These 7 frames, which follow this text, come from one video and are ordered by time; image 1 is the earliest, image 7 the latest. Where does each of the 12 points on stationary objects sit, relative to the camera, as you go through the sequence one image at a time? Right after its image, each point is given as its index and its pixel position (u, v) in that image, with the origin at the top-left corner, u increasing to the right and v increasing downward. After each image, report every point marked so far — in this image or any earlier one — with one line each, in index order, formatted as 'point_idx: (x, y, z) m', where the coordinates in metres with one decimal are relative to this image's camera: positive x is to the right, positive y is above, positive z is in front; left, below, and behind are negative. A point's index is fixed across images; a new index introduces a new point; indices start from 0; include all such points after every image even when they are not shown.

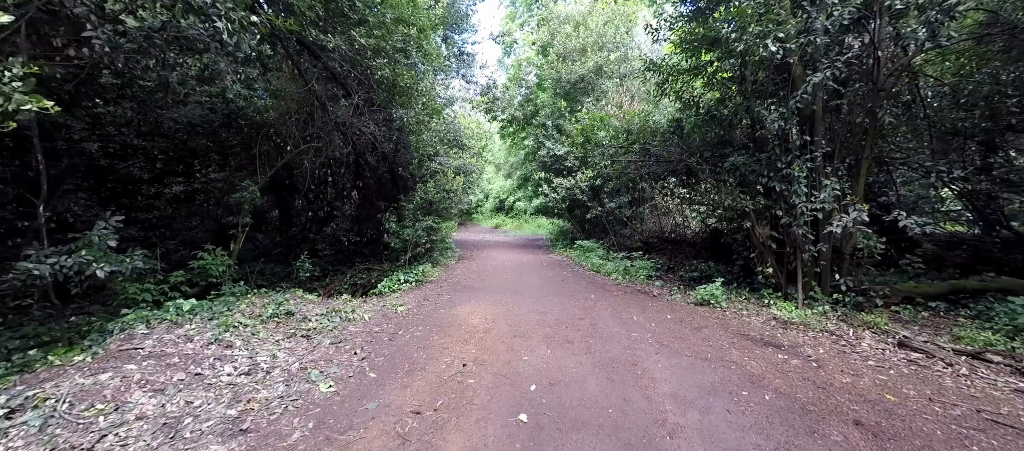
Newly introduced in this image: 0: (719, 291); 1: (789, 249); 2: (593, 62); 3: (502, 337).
0: (+3.3, -1.1, +6.0) m
1: (+4.4, -0.4, +5.9) m
2: (+3.0, +6.1, +13.8) m
3: (-0.1, -1.3, +4.4) m
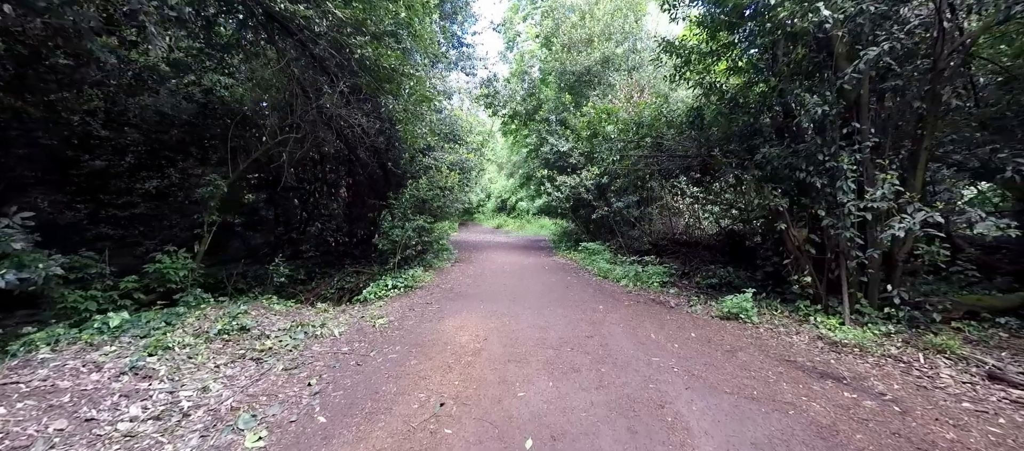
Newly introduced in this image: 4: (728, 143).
0: (+3.3, -1.1, +5.2) m
1: (+4.4, -0.4, +5.1) m
2: (+3.1, +6.0, +13.0) m
3: (-0.2, -1.3, +3.6) m
4: (+3.7, +1.4, +6.4) m
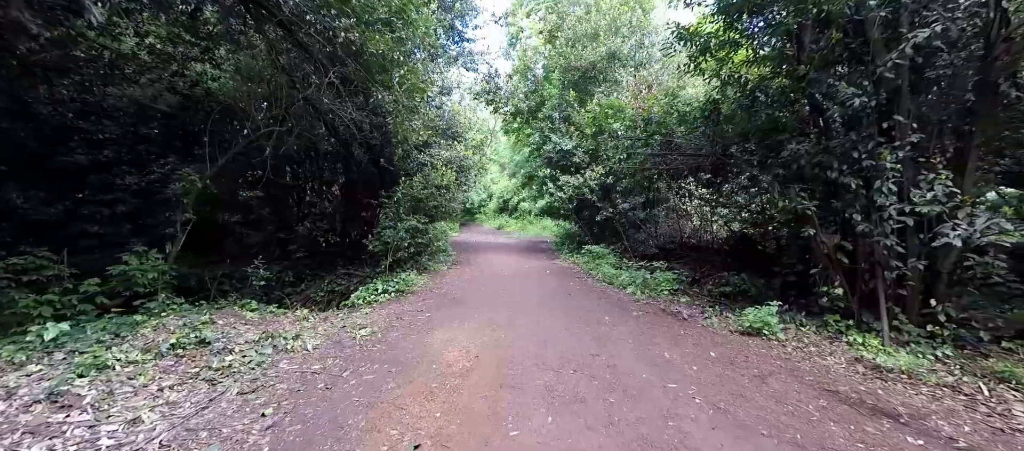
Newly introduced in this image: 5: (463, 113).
0: (+3.2, -1.1, +4.6) m
1: (+4.3, -0.5, +4.6) m
2: (+3.1, +6.0, +12.5) m
3: (-0.2, -1.4, +3.1) m
4: (+3.7, +1.3, +5.8) m
5: (-1.7, +3.8, +12.6) m
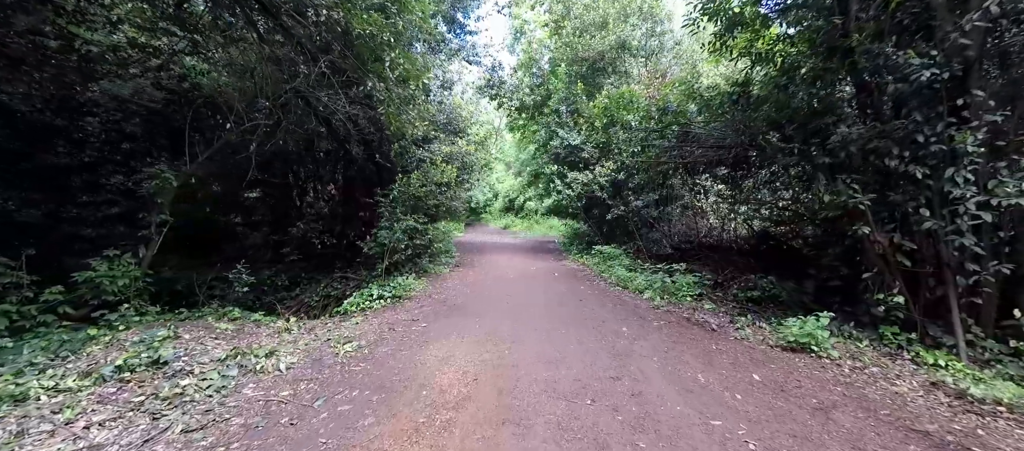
0: (+3.3, -1.1, +4.0) m
1: (+4.4, -0.4, +3.9) m
2: (+3.3, +6.0, +11.9) m
3: (-0.2, -1.4, +2.5) m
4: (+3.7, +1.4, +5.2) m
5: (-1.5, +3.8, +12.0) m
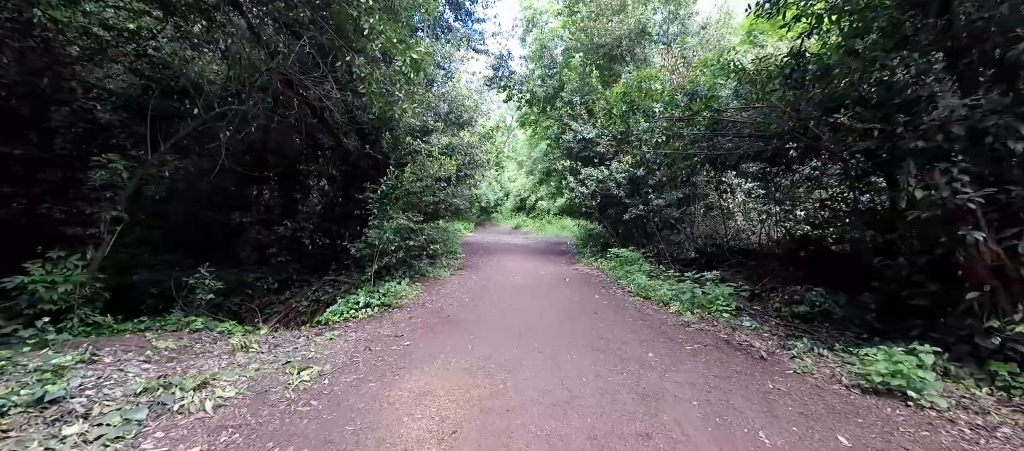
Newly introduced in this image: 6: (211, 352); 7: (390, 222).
0: (+3.3, -1.1, +3.0) m
1: (+4.3, -0.5, +2.9) m
2: (+3.6, +6.0, +10.9) m
3: (-0.3, -1.4, +1.7) m
4: (+3.8, +1.3, +4.2) m
5: (-1.2, +3.8, +11.2) m
6: (-3.1, -1.3, +3.8) m
7: (-2.2, +0.1, +6.9) m
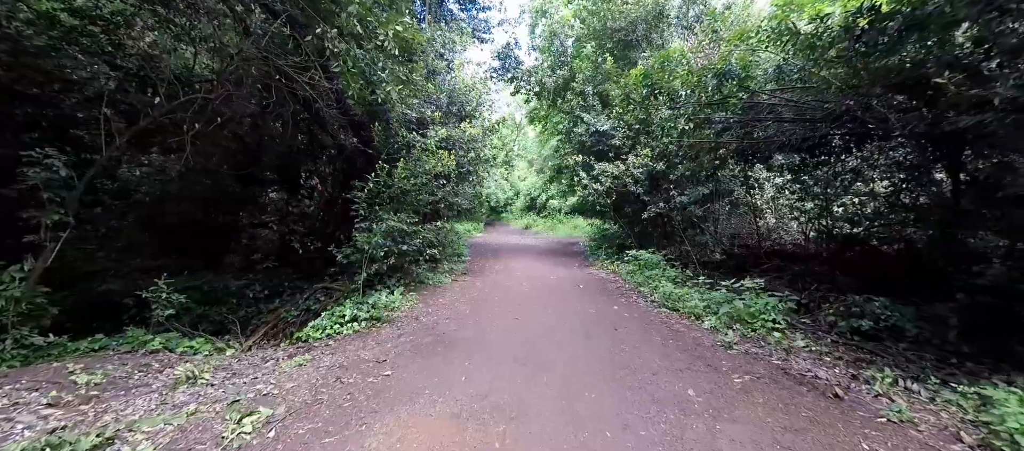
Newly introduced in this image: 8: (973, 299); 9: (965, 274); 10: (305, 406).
0: (+3.3, -1.1, +2.2) m
1: (+4.3, -0.5, +2.0) m
2: (+3.7, +6.0, +10.0) m
3: (-0.3, -1.4, +0.9) m
4: (+3.8, +1.4, +3.3) m
5: (-1.0, +3.8, +10.5) m
6: (-3.1, -1.4, +3.2) m
7: (-2.1, 0.0, +6.2) m
8: (+5.1, -0.8, +4.2) m
9: (+5.3, -0.6, +4.5) m
10: (-1.6, -1.4, +2.9) m
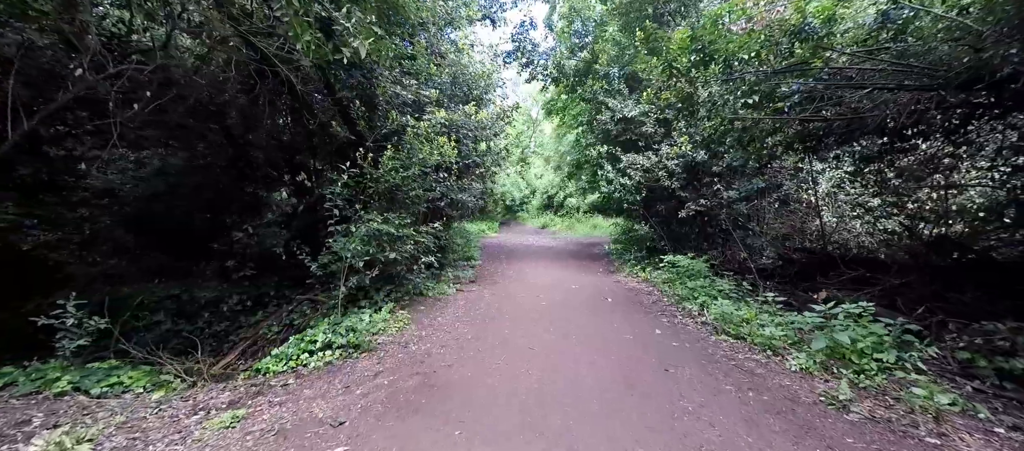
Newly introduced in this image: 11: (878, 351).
0: (+3.3, -1.2, +0.9) m
1: (+4.3, -0.5, +0.7) m
2: (+4.1, +6.0, +8.6) m
3: (-0.4, -1.4, -0.2) m
4: (+3.8, +1.3, +2.0) m
5: (-0.6, +3.8, +9.4) m
6: (-3.0, -1.4, +2.1) m
7: (-1.9, 0.0, +5.1) m
8: (+5.2, -0.9, +2.9) m
9: (+5.4, -0.6, +3.1) m
10: (-1.6, -1.4, +1.8) m
11: (+3.2, -1.1, +3.3) m
